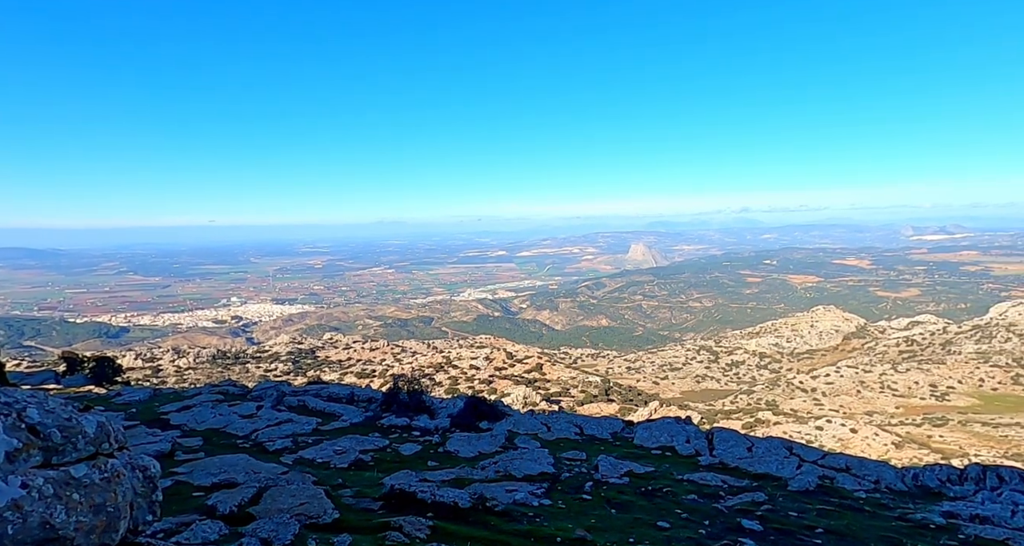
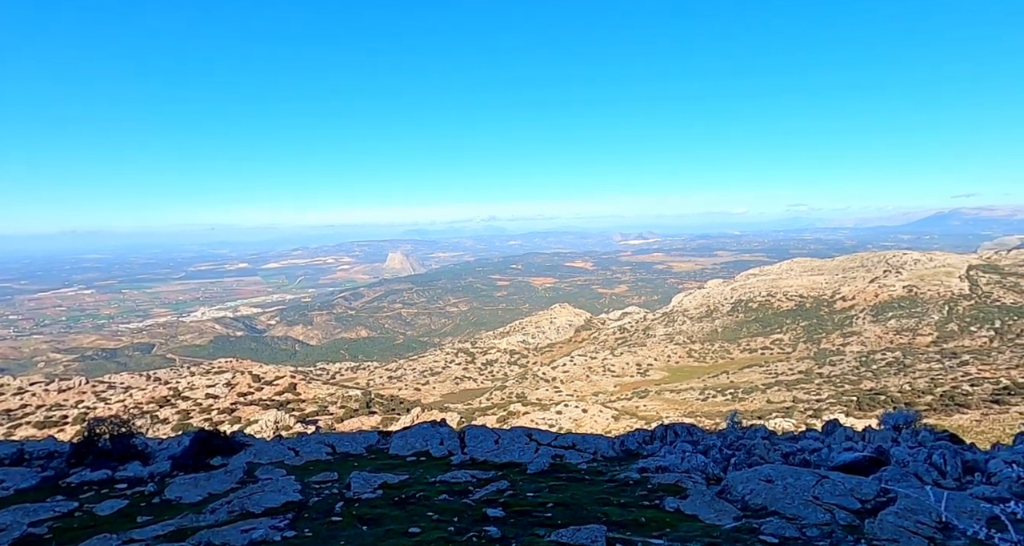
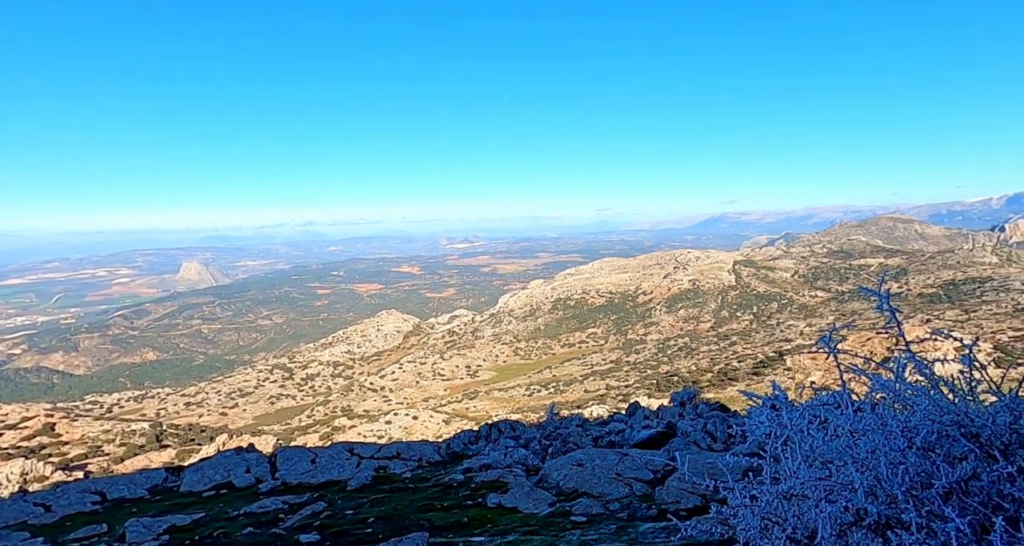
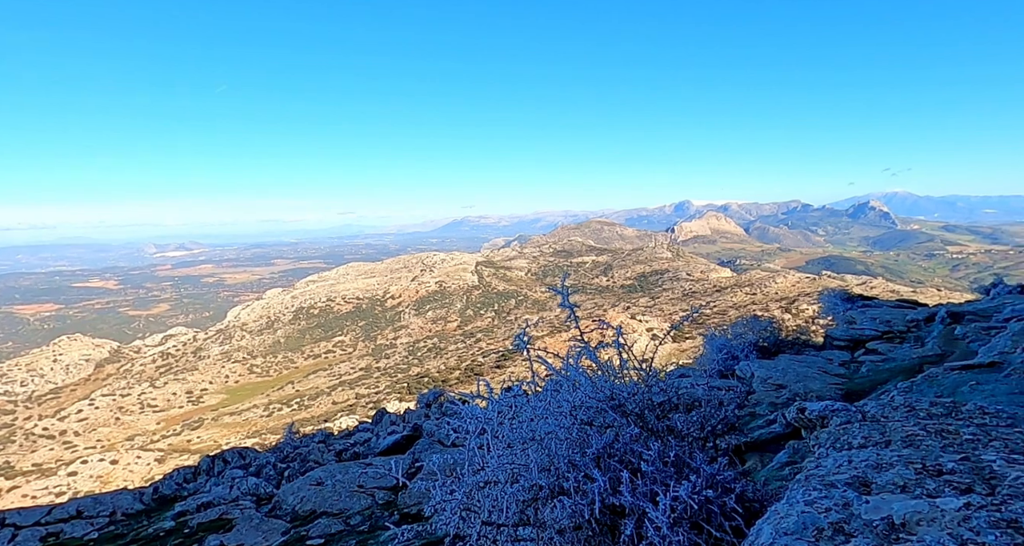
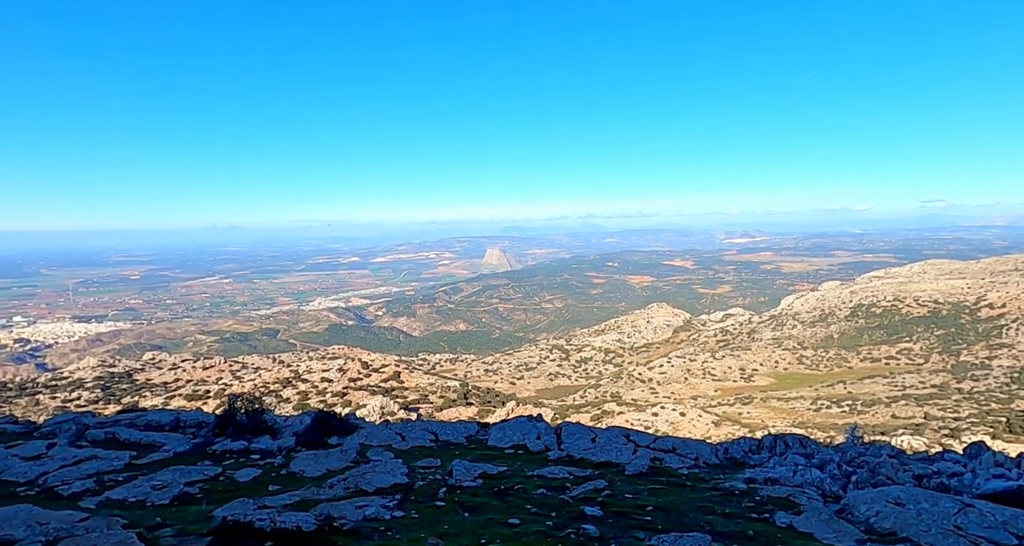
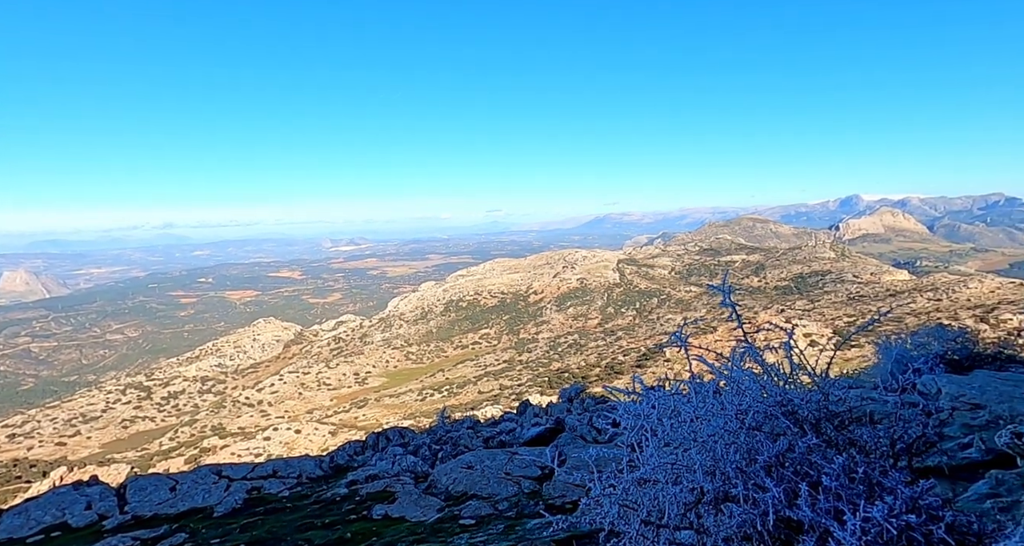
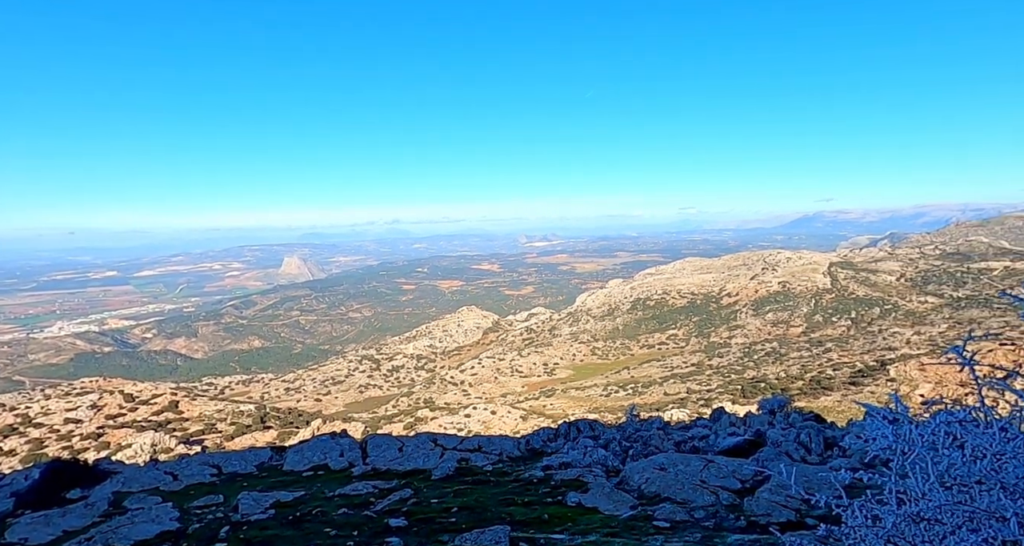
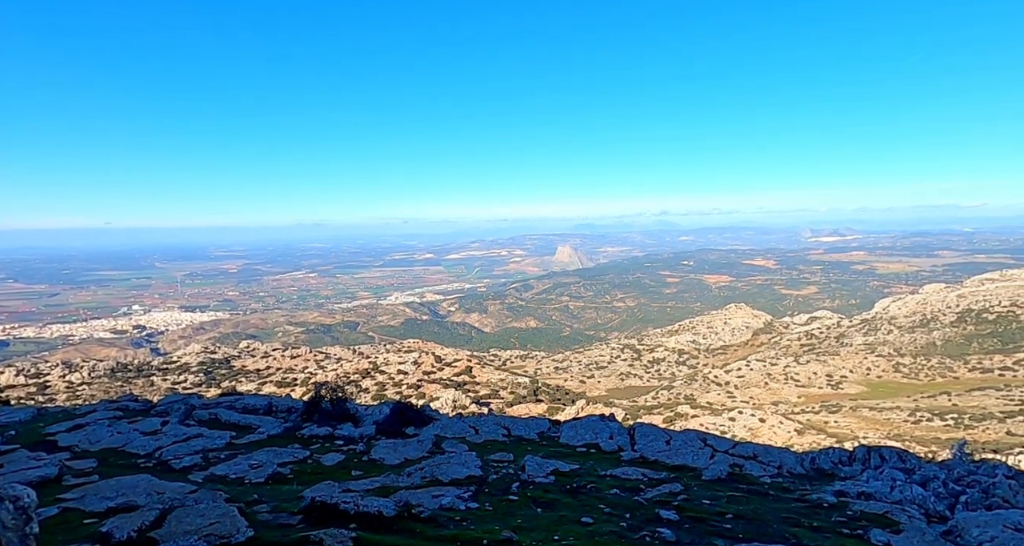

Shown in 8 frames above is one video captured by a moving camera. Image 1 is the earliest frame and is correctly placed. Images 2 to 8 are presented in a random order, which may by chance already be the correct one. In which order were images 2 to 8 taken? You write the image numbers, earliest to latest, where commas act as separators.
8, 5, 2, 7, 3, 6, 4
